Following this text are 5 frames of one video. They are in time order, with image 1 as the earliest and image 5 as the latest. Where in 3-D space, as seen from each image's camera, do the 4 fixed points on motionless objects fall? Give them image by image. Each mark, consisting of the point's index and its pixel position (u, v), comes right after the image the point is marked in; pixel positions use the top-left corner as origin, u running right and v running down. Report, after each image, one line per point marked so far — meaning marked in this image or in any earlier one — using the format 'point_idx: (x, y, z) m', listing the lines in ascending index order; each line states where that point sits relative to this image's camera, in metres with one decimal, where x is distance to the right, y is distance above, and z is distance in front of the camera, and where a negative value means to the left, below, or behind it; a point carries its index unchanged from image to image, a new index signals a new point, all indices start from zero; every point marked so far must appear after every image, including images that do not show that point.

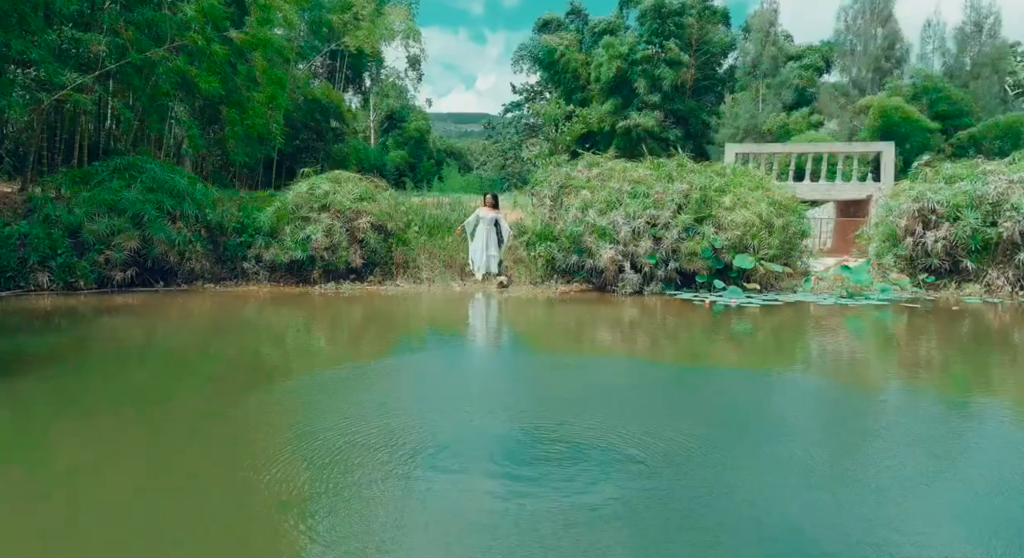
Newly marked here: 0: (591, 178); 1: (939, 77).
0: (+1.1, +1.4, +8.3) m
1: (+13.9, +6.6, +20.0) m
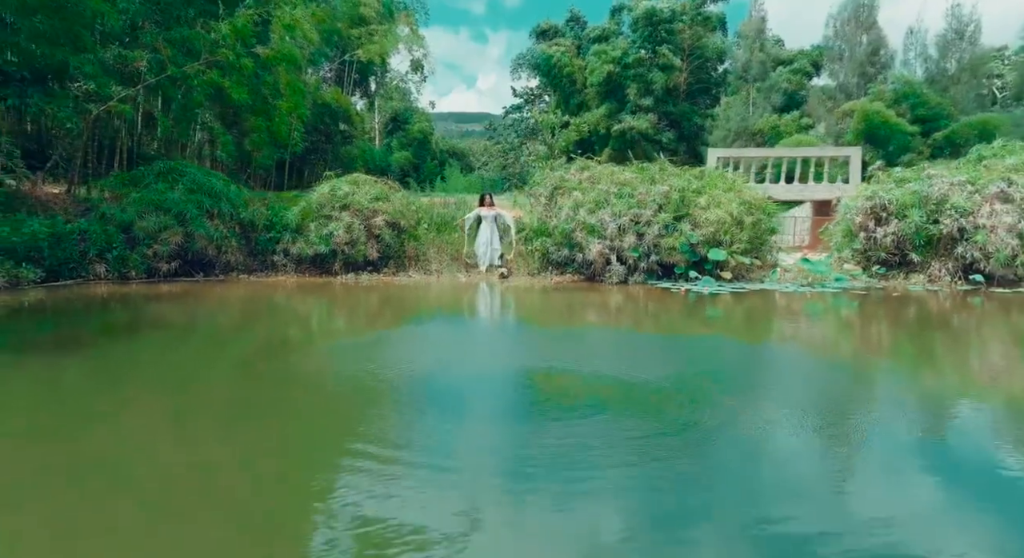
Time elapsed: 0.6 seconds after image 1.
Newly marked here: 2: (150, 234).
0: (+1.1, +1.5, +9.3) m
1: (+14.0, +6.7, +20.9) m
2: (-5.0, +0.6, +8.3) m
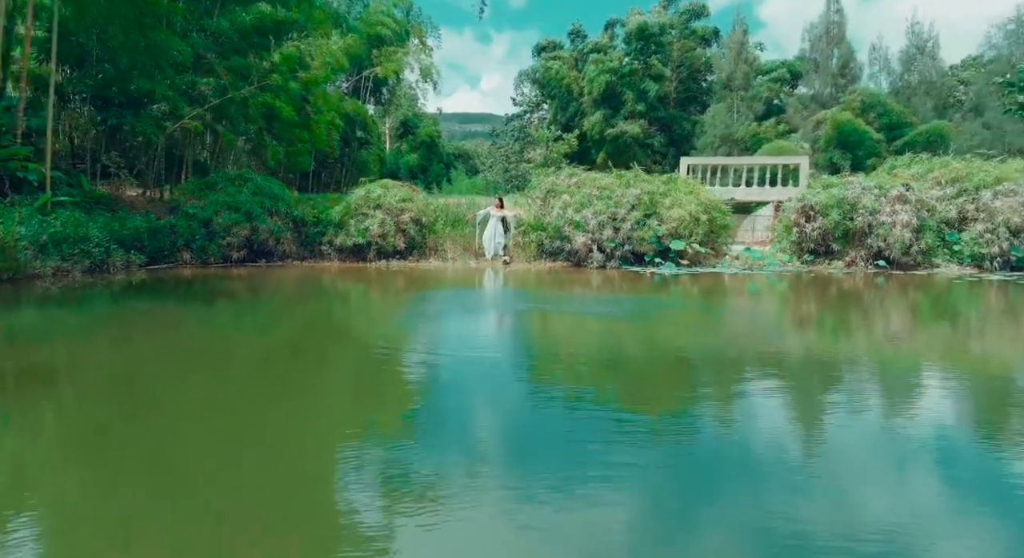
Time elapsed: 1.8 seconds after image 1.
0: (+1.1, +1.8, +11.3) m
1: (+14.0, +7.0, +22.9) m
2: (-5.0, +0.9, +10.3) m
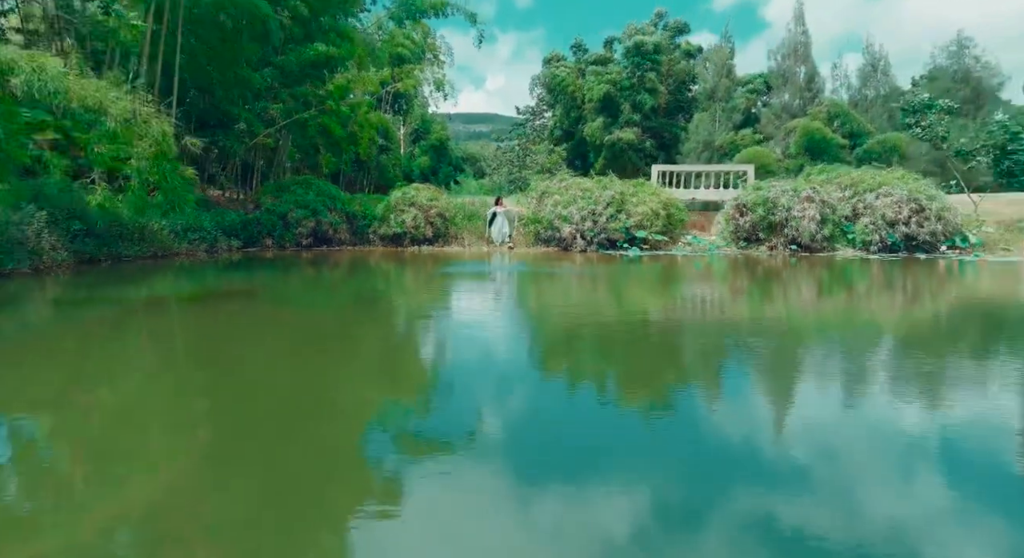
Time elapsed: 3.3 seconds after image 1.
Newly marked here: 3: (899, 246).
0: (+1.2, +2.2, +14.5) m
1: (+14.2, +7.4, +25.9) m
2: (-4.9, +1.3, +13.5) m
3: (+8.1, +0.7, +12.7) m
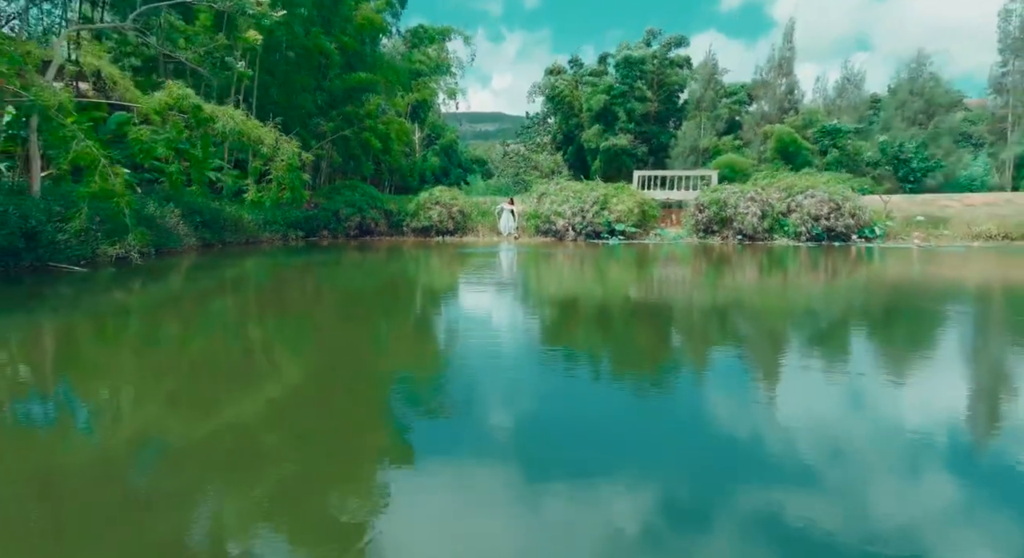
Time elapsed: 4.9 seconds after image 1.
0: (+1.3, +2.7, +17.8) m
1: (+14.5, +7.8, +29.1) m
2: (-4.7, +1.8, +17.0) m
3: (+8.2, +1.1, +16.0) m
